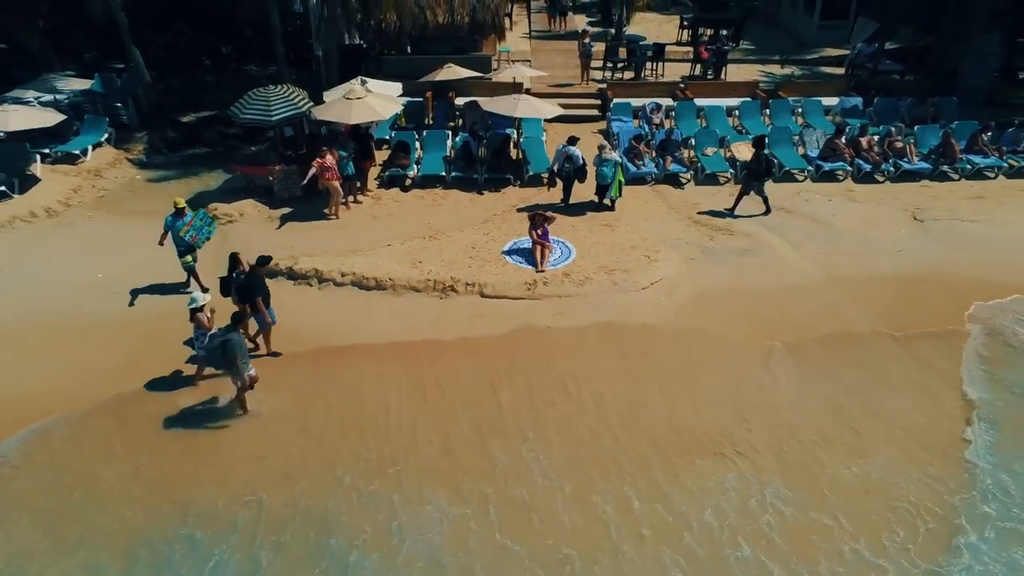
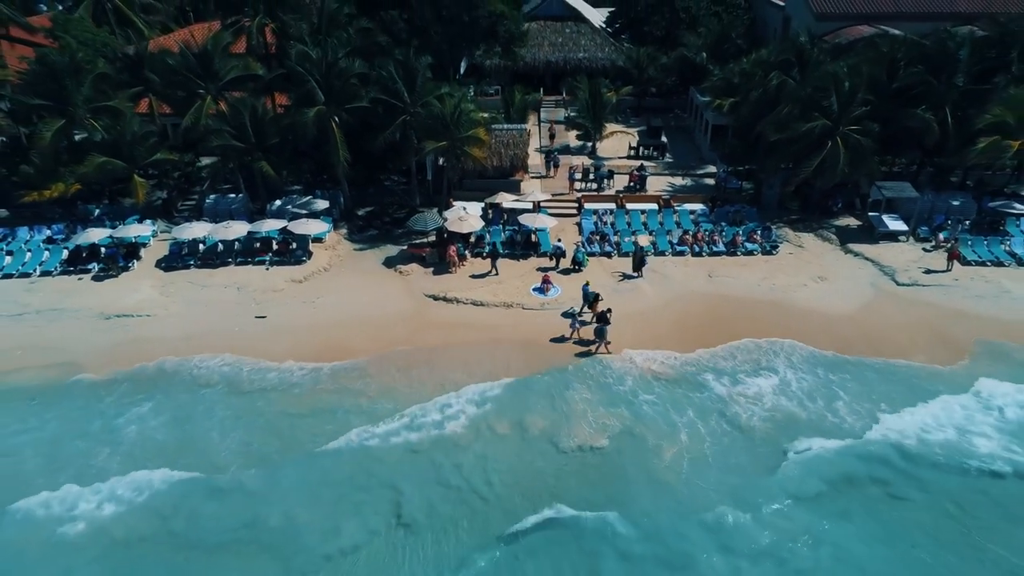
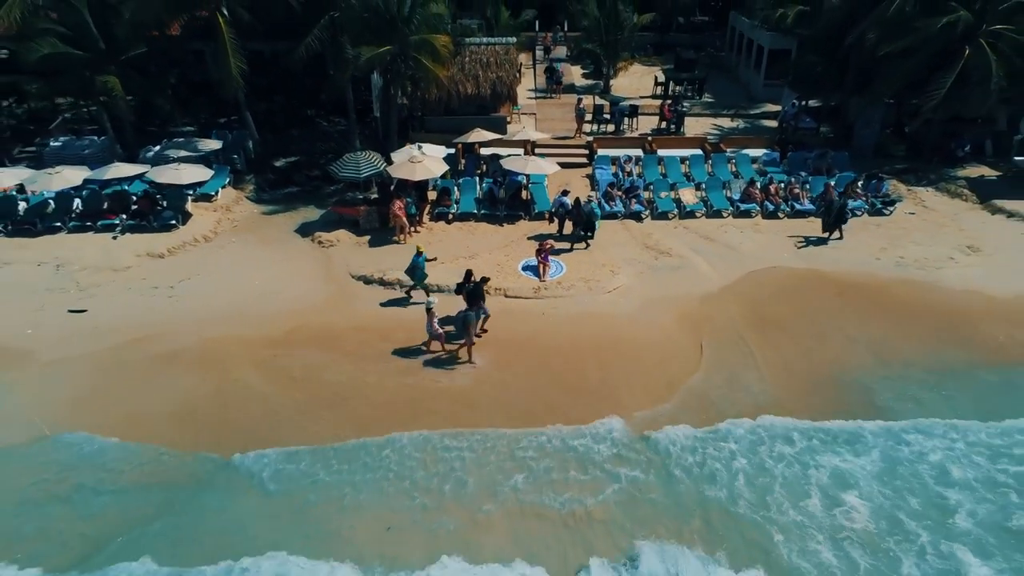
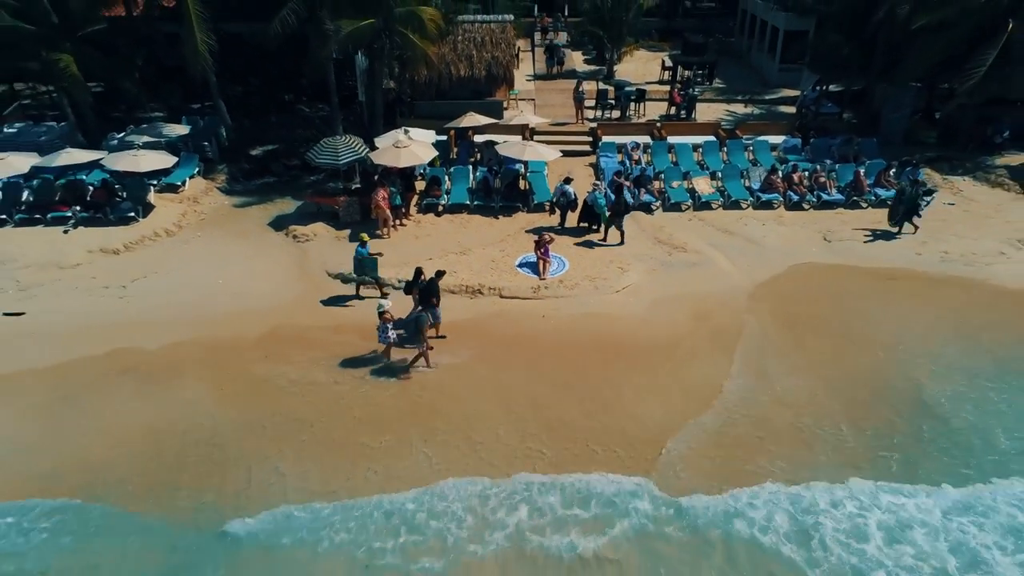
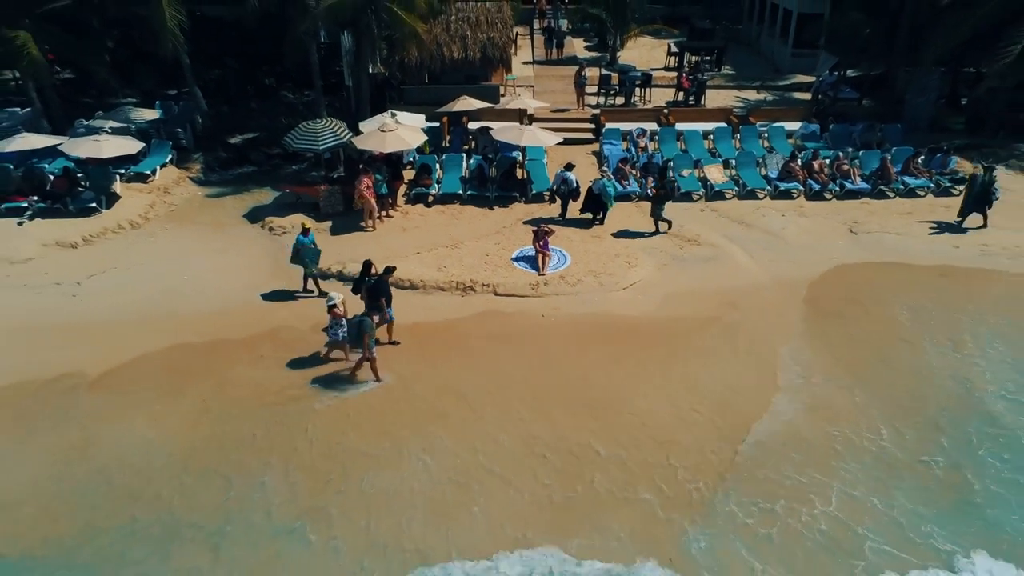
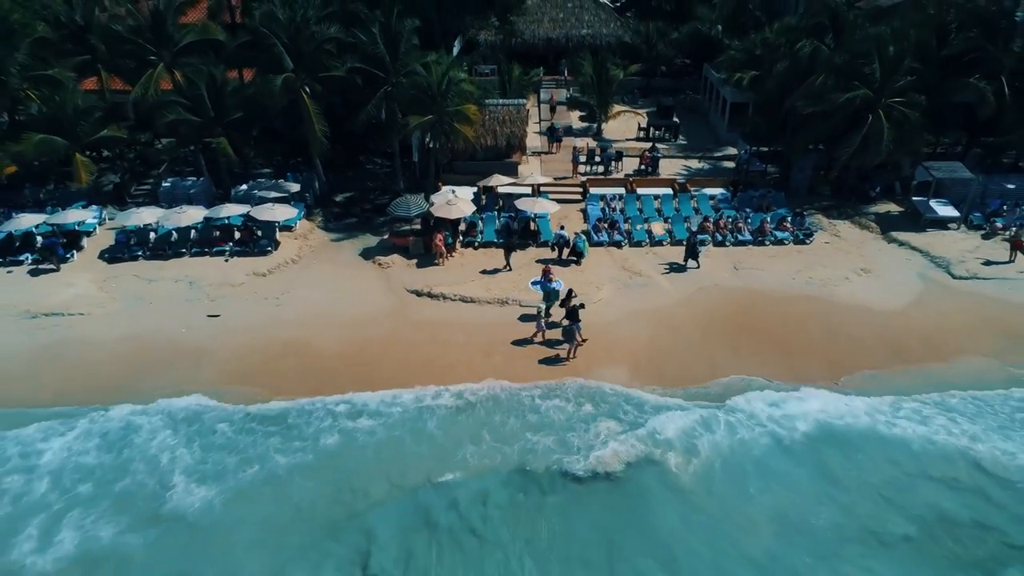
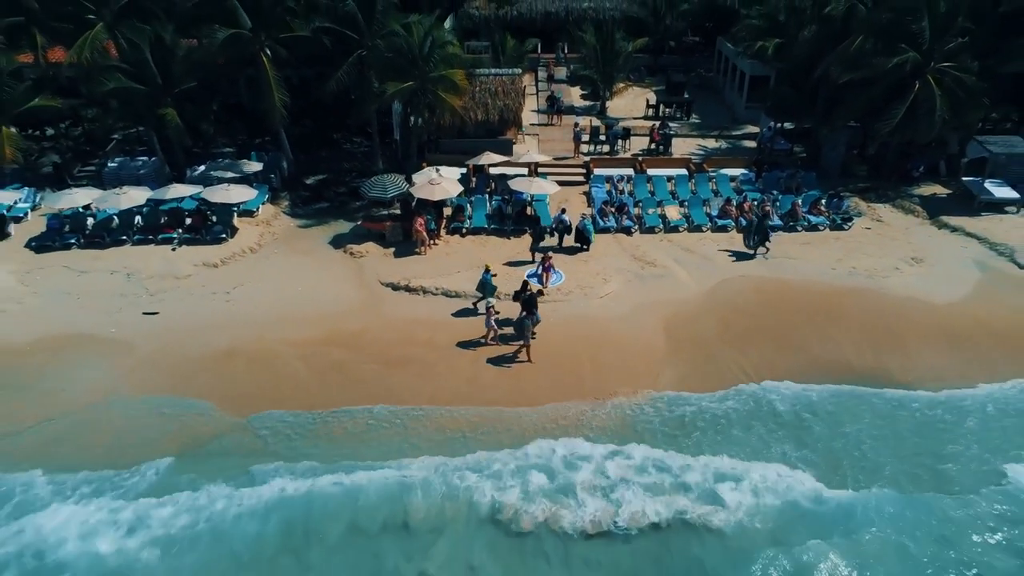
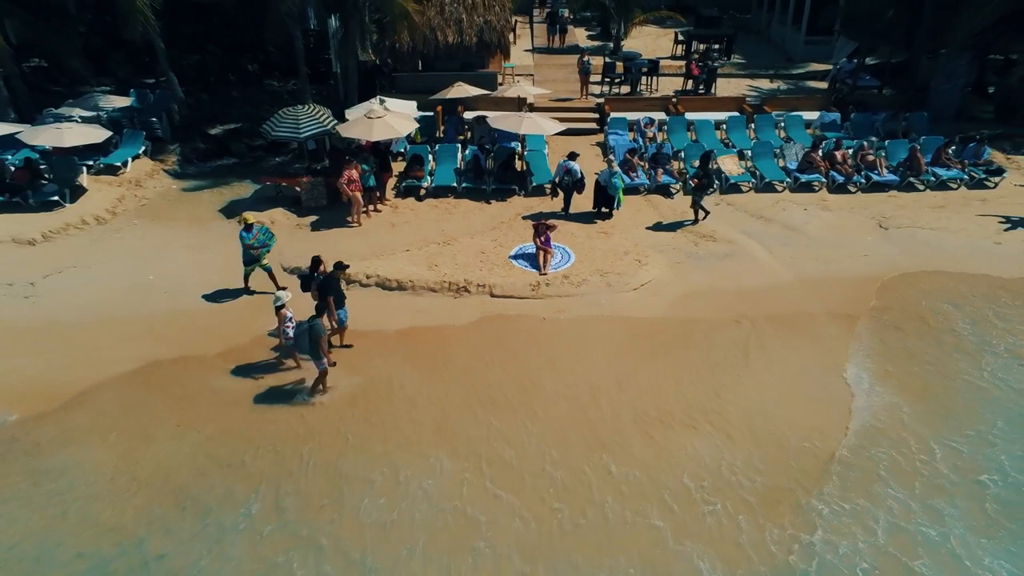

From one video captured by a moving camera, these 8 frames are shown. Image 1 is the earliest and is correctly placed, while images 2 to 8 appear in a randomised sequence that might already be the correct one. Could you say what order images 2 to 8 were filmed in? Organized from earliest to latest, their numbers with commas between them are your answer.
8, 5, 4, 3, 7, 6, 2
